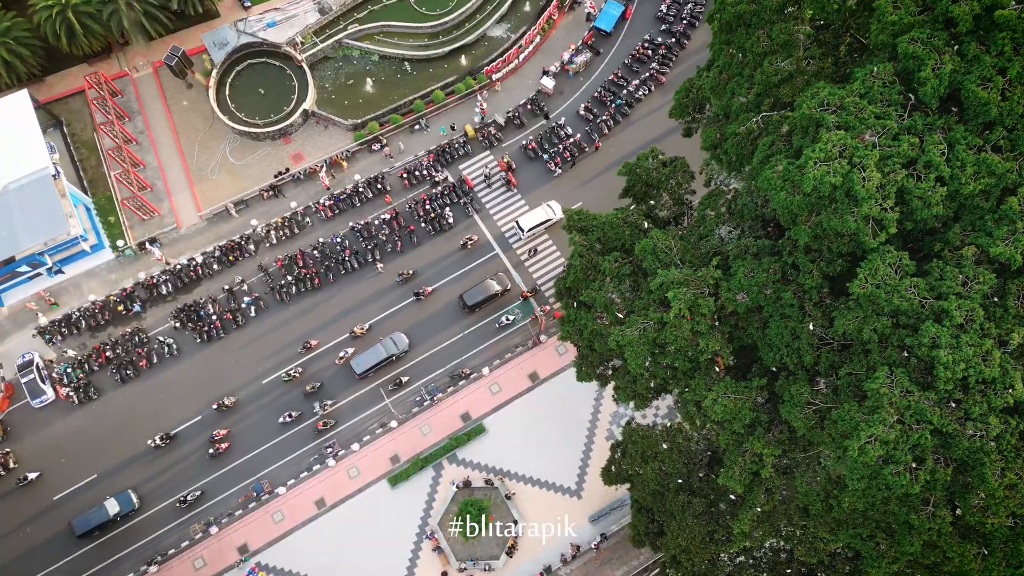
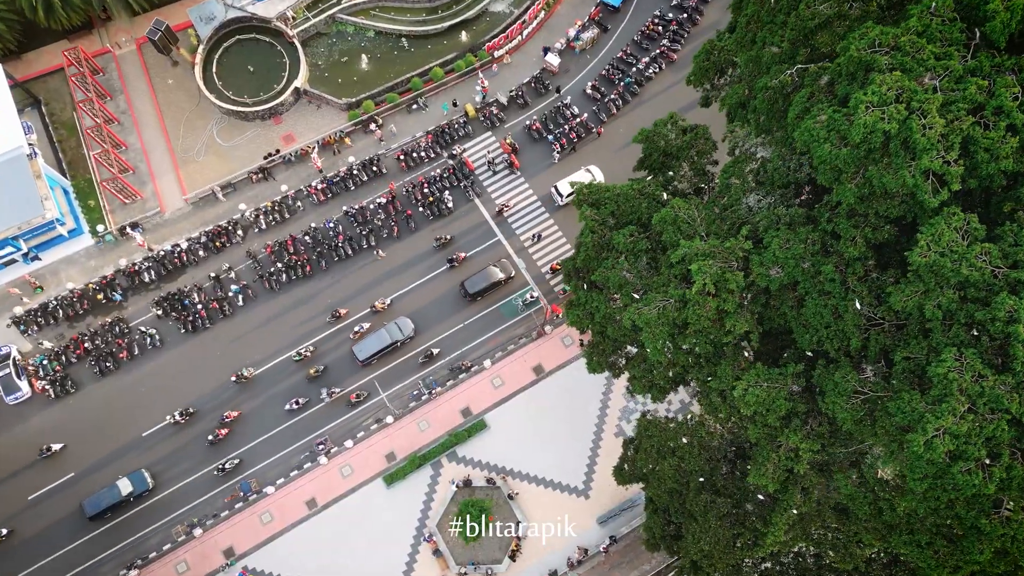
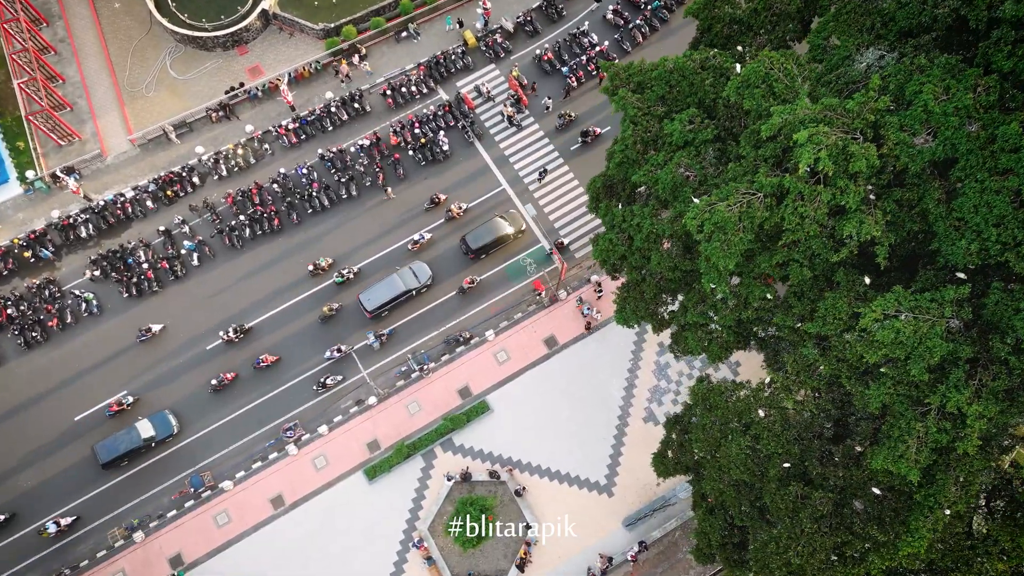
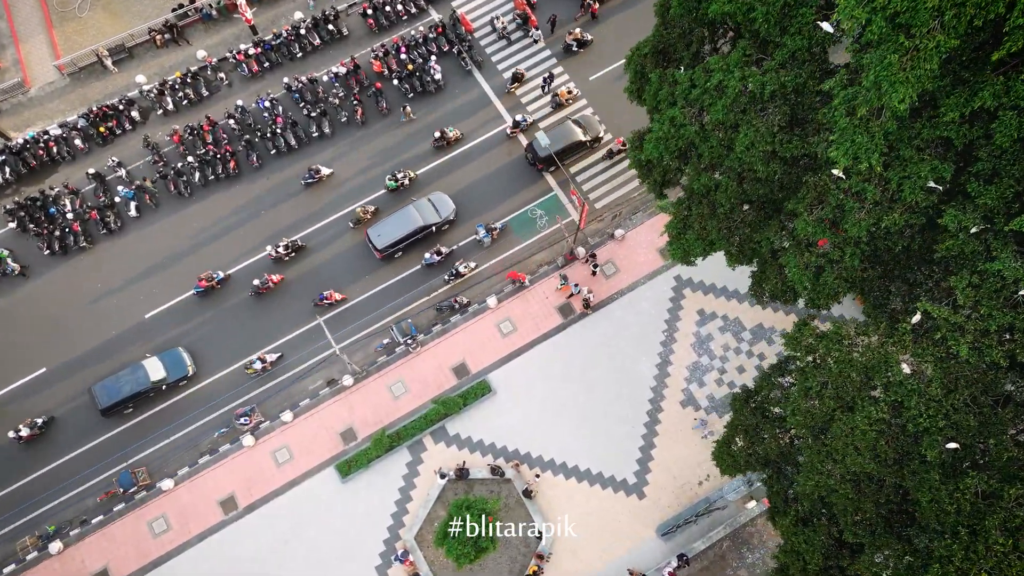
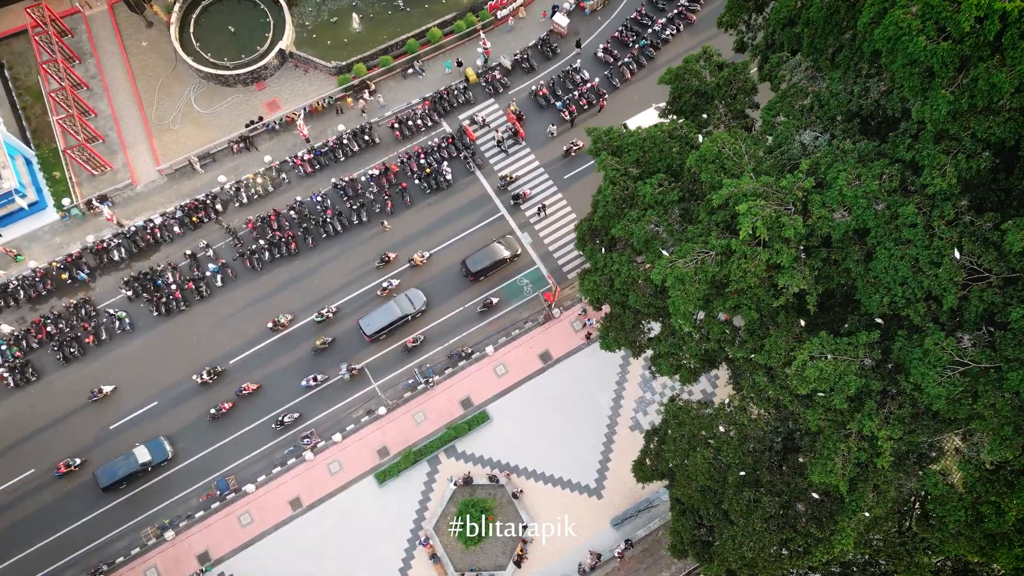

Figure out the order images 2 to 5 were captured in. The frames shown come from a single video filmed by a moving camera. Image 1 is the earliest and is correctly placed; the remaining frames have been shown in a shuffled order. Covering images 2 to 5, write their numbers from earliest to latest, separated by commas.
2, 5, 3, 4
